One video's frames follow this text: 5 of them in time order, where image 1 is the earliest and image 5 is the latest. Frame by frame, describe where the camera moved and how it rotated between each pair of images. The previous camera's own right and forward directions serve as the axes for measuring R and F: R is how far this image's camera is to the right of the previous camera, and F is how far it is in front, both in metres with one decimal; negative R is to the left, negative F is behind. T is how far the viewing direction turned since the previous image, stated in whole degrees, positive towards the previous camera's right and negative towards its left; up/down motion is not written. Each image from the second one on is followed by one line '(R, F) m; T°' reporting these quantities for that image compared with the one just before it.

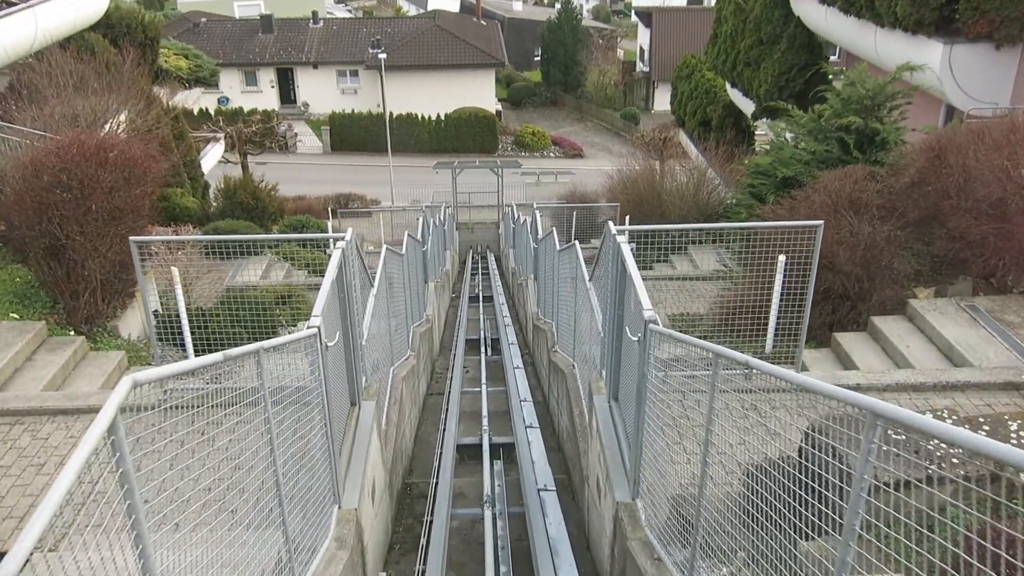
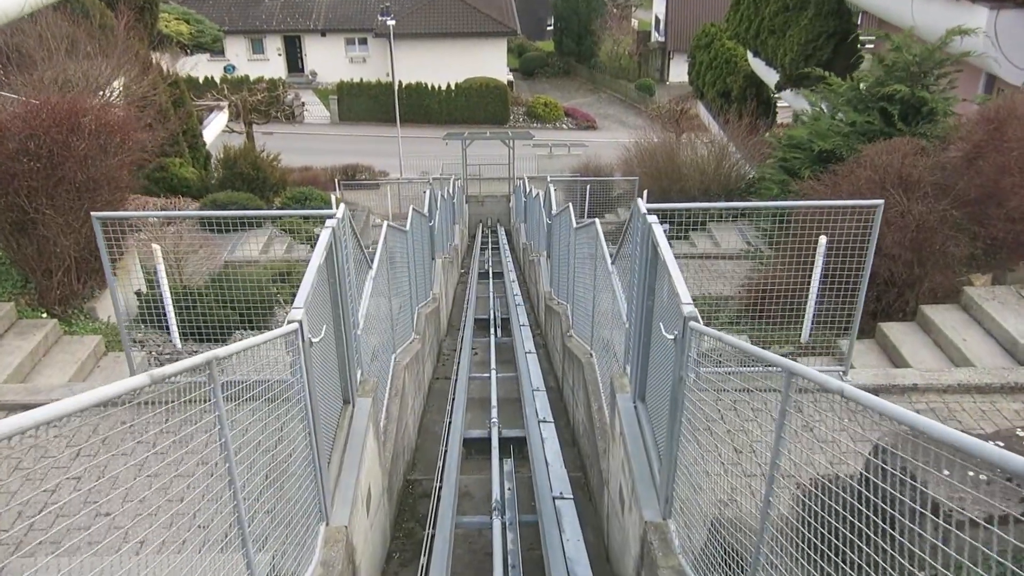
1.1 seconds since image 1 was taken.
(0.0, +0.5) m; -1°
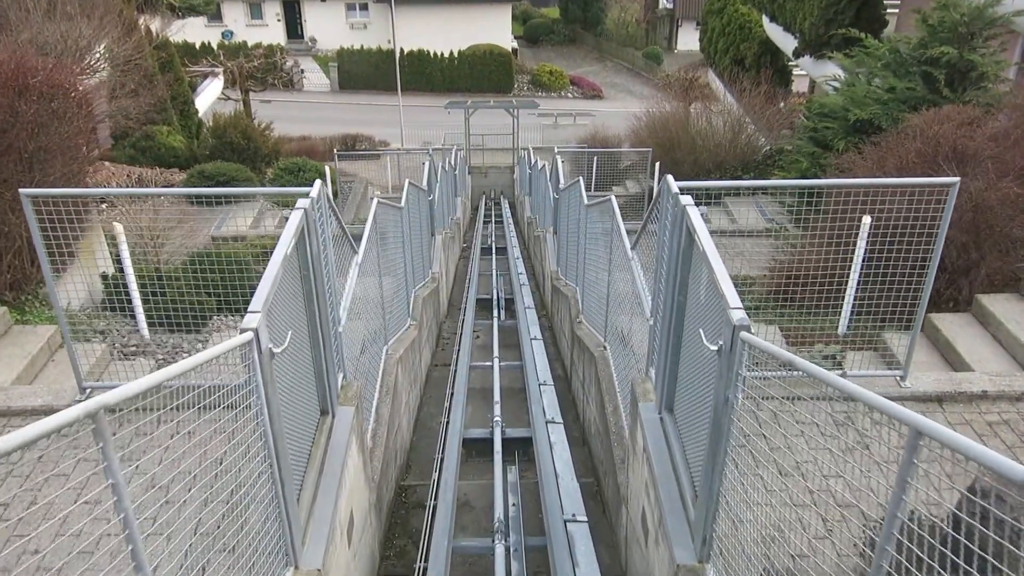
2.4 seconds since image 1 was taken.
(0.0, +0.5) m; 0°
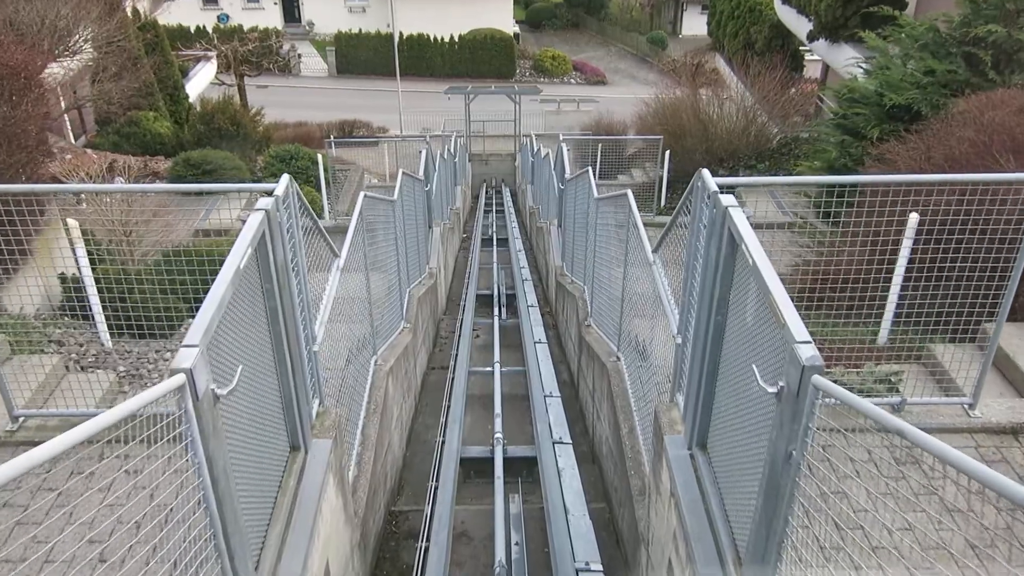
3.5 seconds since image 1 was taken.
(0.0, +0.5) m; 0°
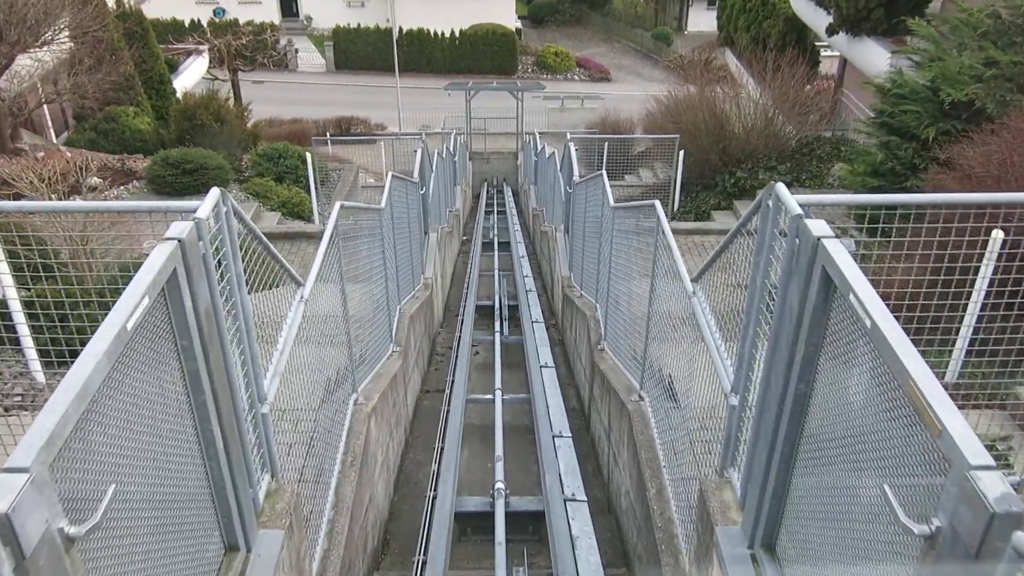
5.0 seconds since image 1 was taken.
(0.0, +0.6) m; 0°
